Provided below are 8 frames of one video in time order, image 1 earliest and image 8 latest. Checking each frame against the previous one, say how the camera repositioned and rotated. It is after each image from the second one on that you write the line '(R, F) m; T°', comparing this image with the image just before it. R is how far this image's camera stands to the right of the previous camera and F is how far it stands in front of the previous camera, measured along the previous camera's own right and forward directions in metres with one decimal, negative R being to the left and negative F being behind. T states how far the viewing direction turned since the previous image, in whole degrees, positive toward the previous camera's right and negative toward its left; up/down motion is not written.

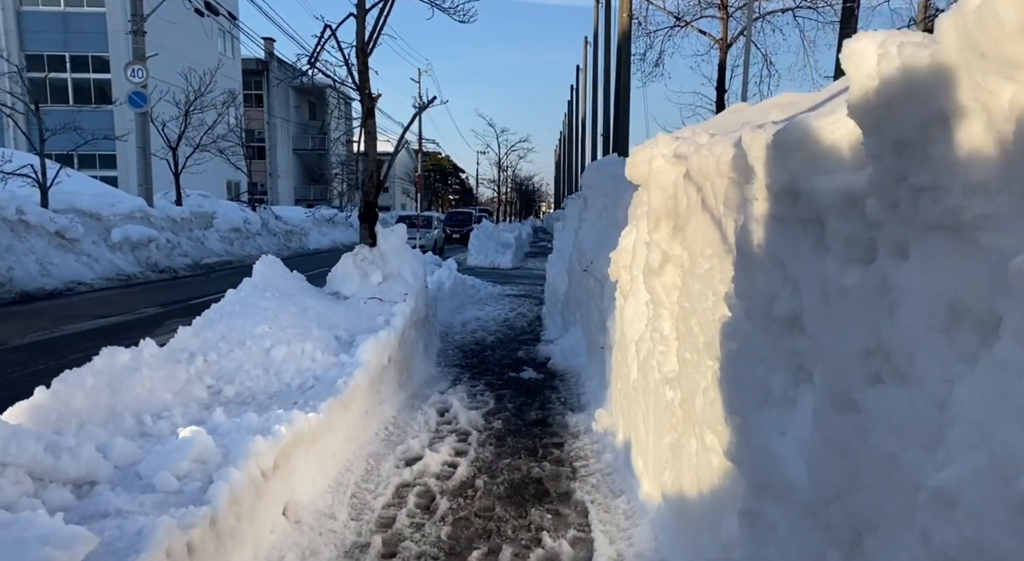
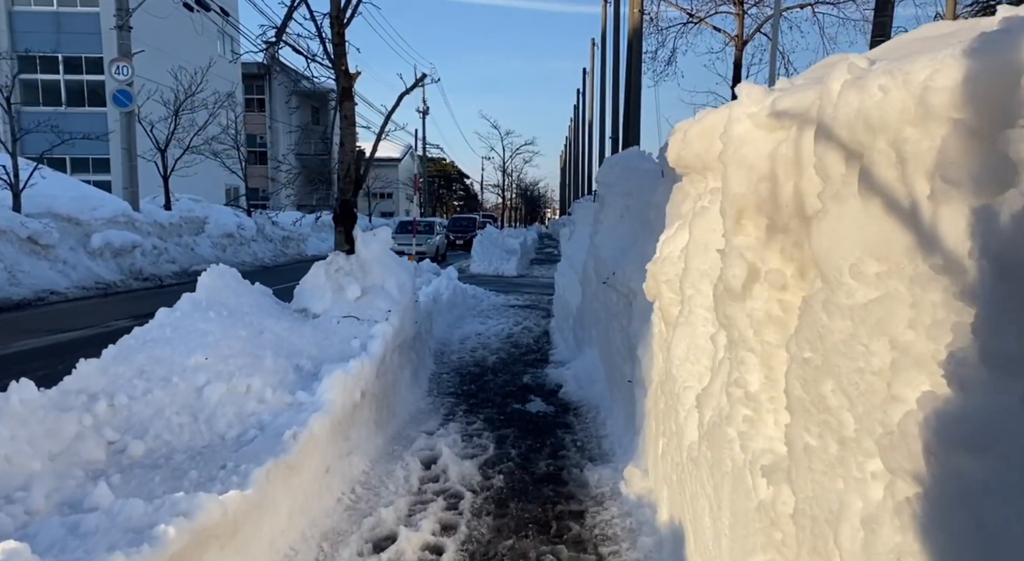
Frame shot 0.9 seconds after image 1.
(0.0, +1.2) m; 0°
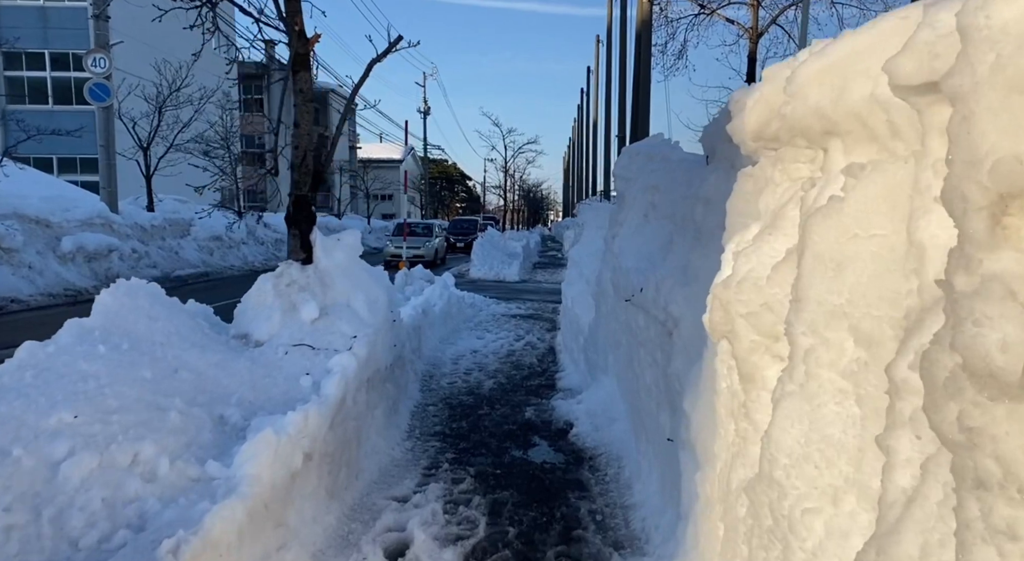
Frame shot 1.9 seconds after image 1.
(0.0, +1.3) m; 0°
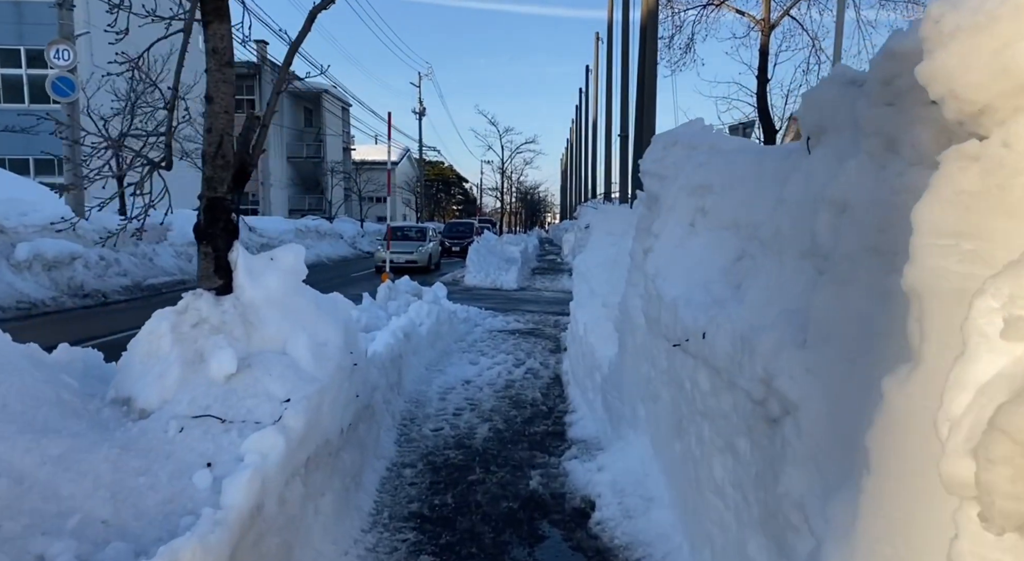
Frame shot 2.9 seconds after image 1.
(0.0, +1.4) m; 0°
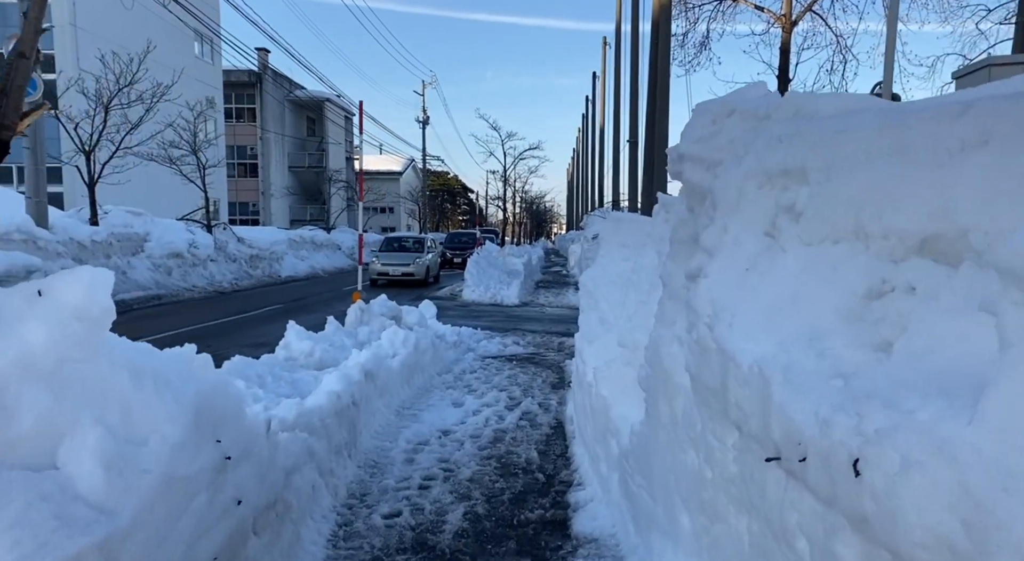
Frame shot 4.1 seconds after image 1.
(+0.2, +1.6) m; -1°
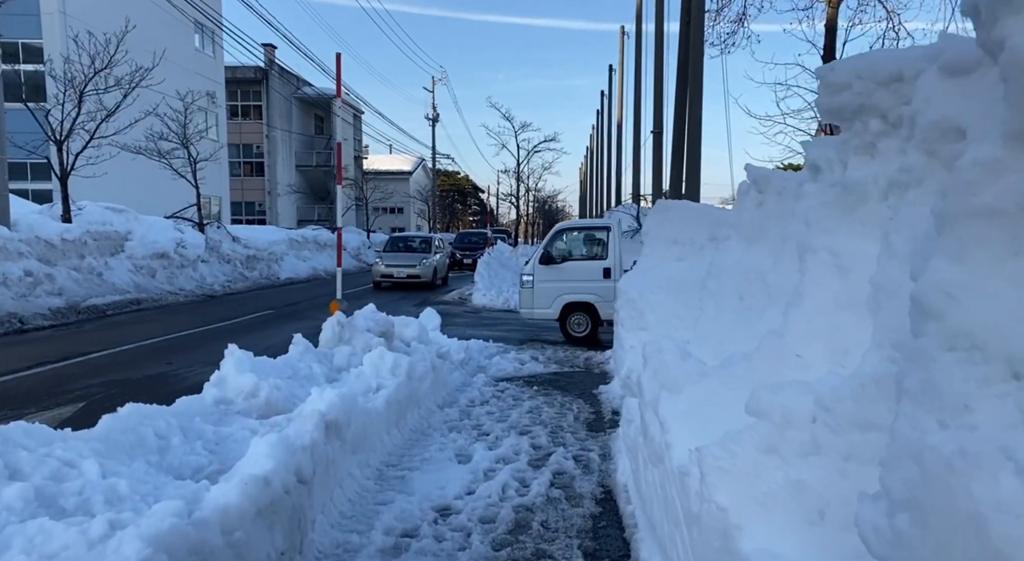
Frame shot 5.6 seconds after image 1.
(-0.1, +2.0) m; -1°
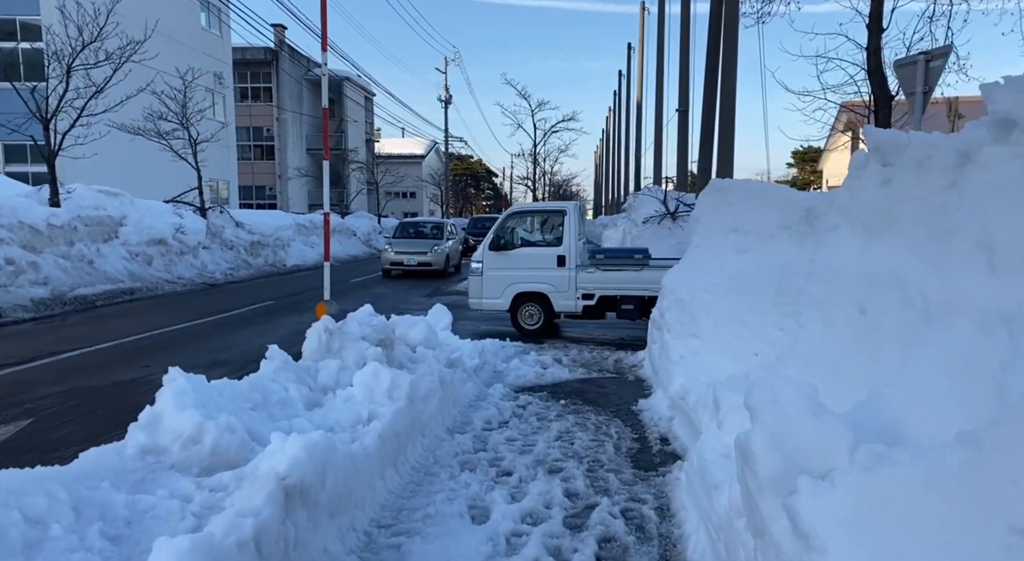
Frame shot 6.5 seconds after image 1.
(-0.1, +1.3) m; -1°
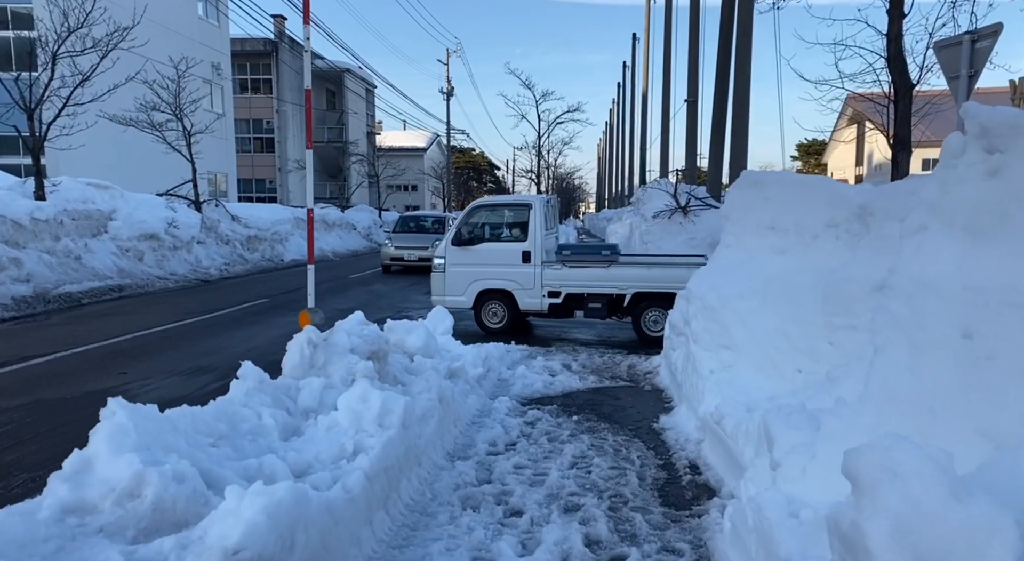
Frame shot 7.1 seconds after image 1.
(-0.1, +0.7) m; 0°
